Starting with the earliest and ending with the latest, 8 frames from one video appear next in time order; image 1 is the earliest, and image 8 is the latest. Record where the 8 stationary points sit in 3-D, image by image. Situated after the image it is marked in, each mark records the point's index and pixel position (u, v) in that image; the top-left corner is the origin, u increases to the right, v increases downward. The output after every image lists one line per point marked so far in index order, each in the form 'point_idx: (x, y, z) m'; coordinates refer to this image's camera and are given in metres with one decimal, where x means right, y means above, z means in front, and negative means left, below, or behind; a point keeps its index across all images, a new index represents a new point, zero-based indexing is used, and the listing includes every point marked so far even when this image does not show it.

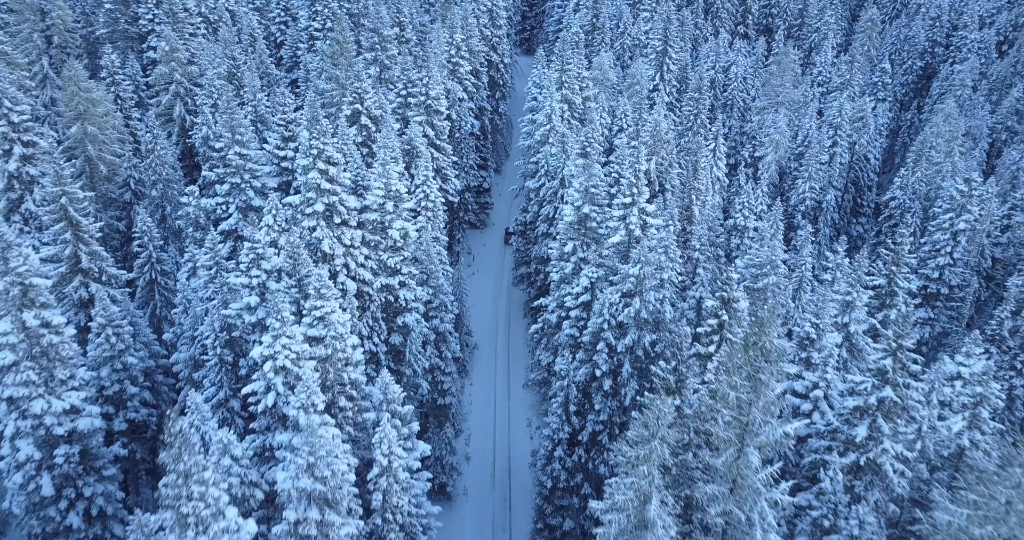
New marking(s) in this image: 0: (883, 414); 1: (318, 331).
0: (+8.2, -3.1, +15.8) m
1: (-4.7, -1.5, +17.5) m
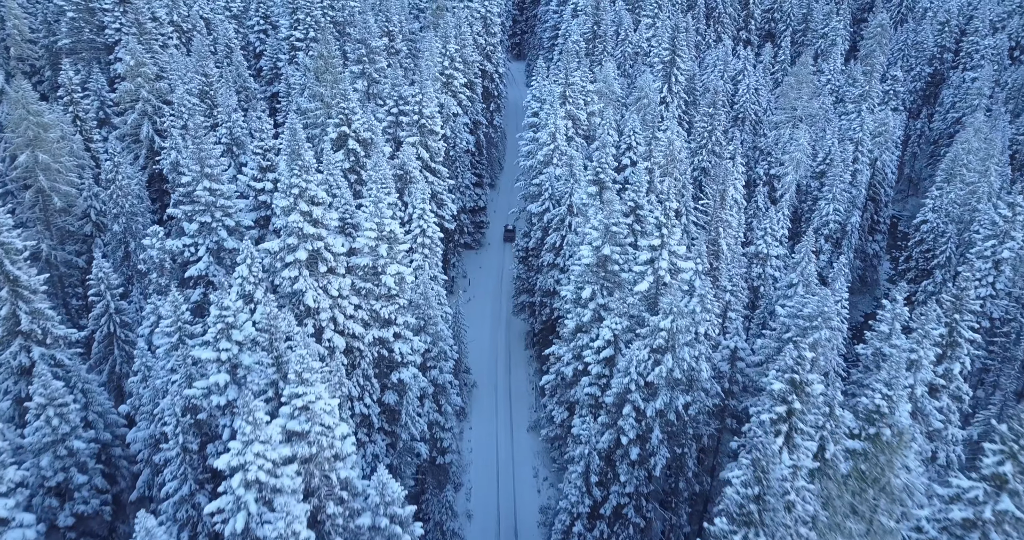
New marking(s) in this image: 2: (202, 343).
0: (+8.7, -4.6, +12.8) m
1: (-4.2, -3.1, +14.3) m
2: (-7.2, -1.7, +16.7) m
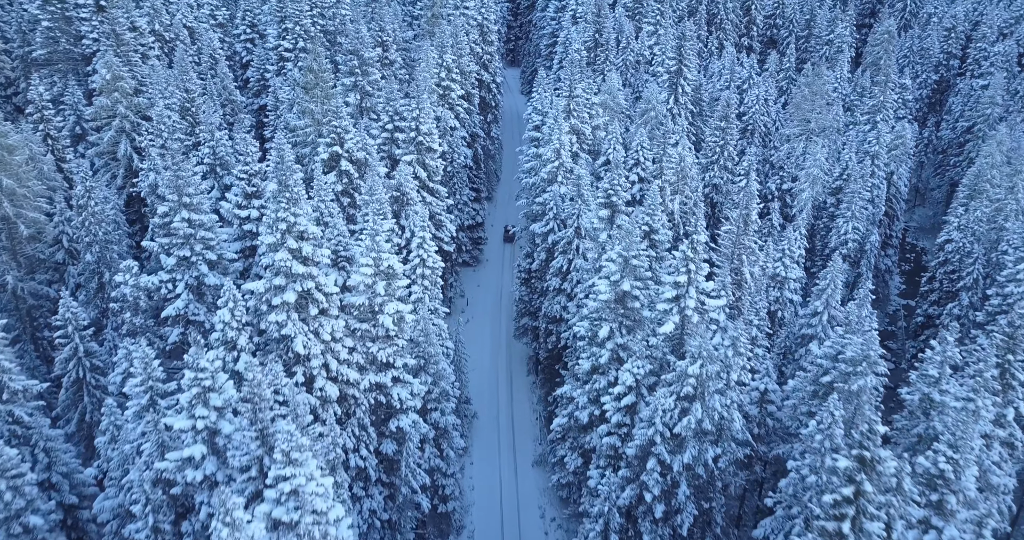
0: (+9.1, -5.6, +10.9) m
1: (-3.8, -4.2, +12.2) m
2: (-6.9, -2.8, +14.6) m
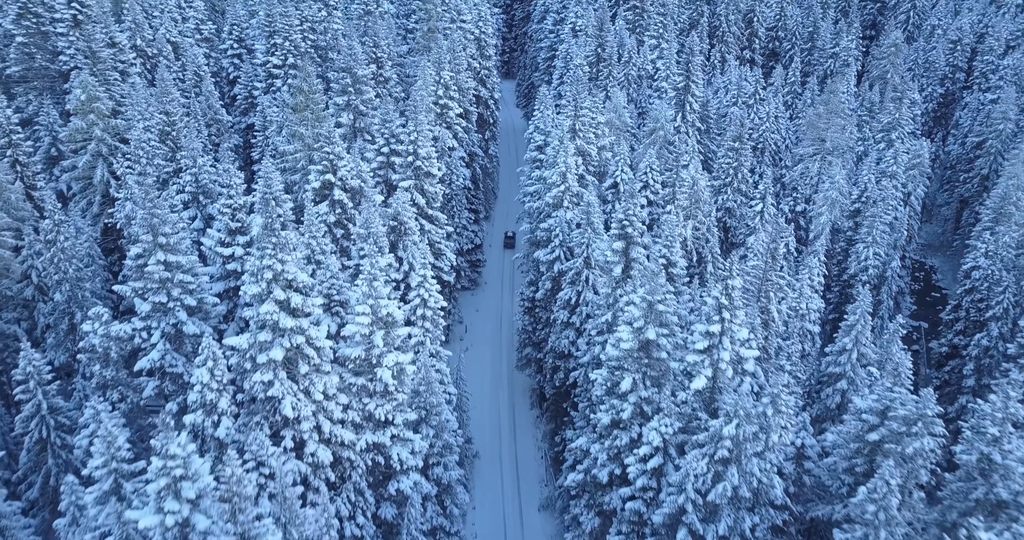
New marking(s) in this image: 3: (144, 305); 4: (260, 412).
0: (+9.6, -6.7, +9.0) m
1: (-3.4, -5.3, +10.2) m
2: (-6.5, -4.0, +12.6) m
3: (-9.7, -0.9, +18.8) m
4: (-5.7, -3.2, +16.3) m
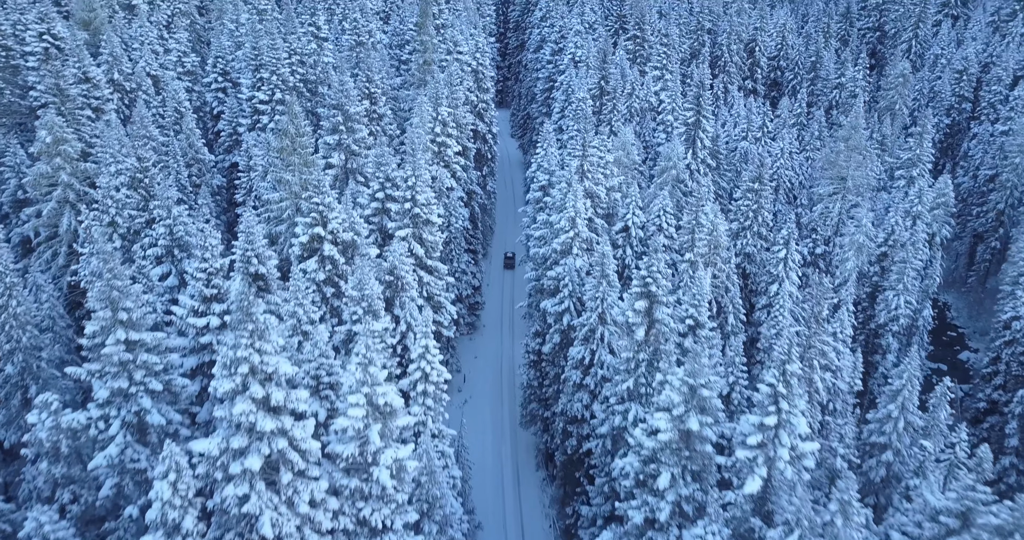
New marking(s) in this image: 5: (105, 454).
0: (+10.2, -8.0, +6.4) m
1: (-2.8, -6.8, +7.4) m
2: (-6.0, -5.6, +9.8) m
3: (-9.3, -2.7, +16.1) m
4: (-5.3, -4.9, +13.6) m
5: (-8.9, -4.0, +15.7) m
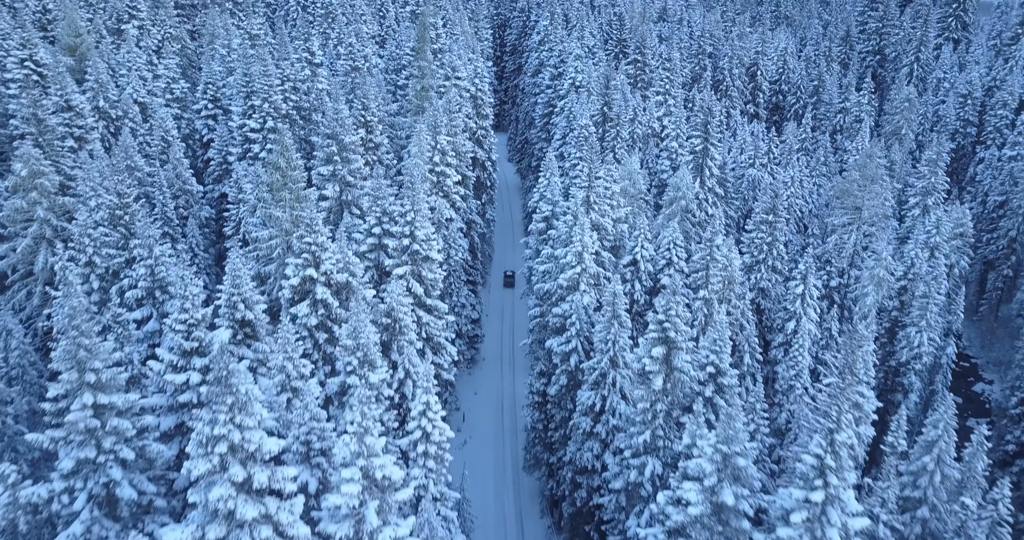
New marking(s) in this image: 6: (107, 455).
0: (+10.5, -8.8, +4.7) m
1: (-2.5, -7.6, +5.7) m
2: (-5.6, -6.5, +8.1) m
3: (-9.0, -3.9, +14.4) m
4: (-5.0, -6.0, +11.8) m
5: (-8.6, -5.2, +13.9) m
6: (-8.4, -3.8, +14.8) m
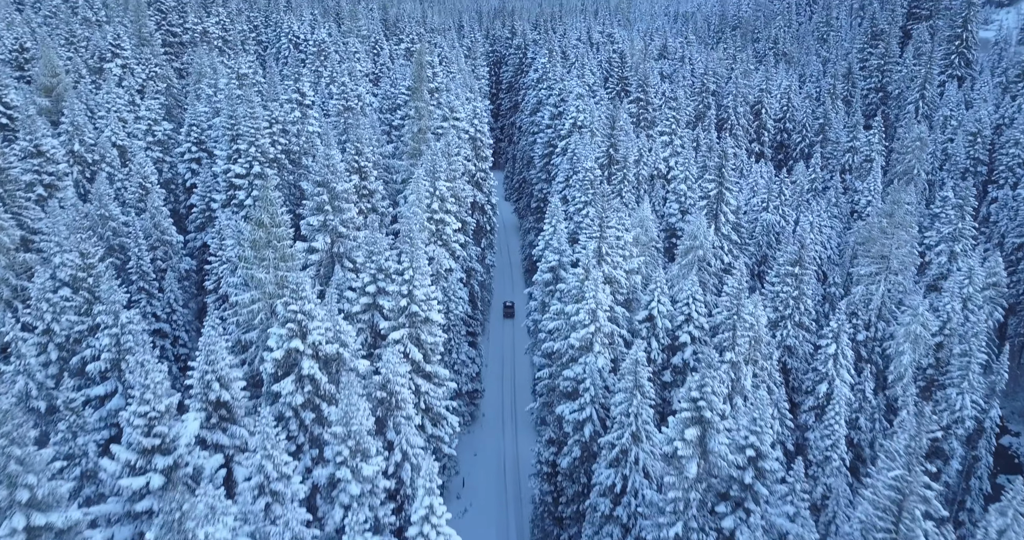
0: (+11.0, -9.9, +2.0) m
1: (-2.0, -8.8, +2.9) m
2: (-5.2, -7.8, +5.3) m
3: (-8.6, -5.4, +11.7) m
4: (-4.5, -7.4, +9.1) m
5: (-8.2, -6.7, +11.2) m
6: (-8.0, -5.4, +12.1) m
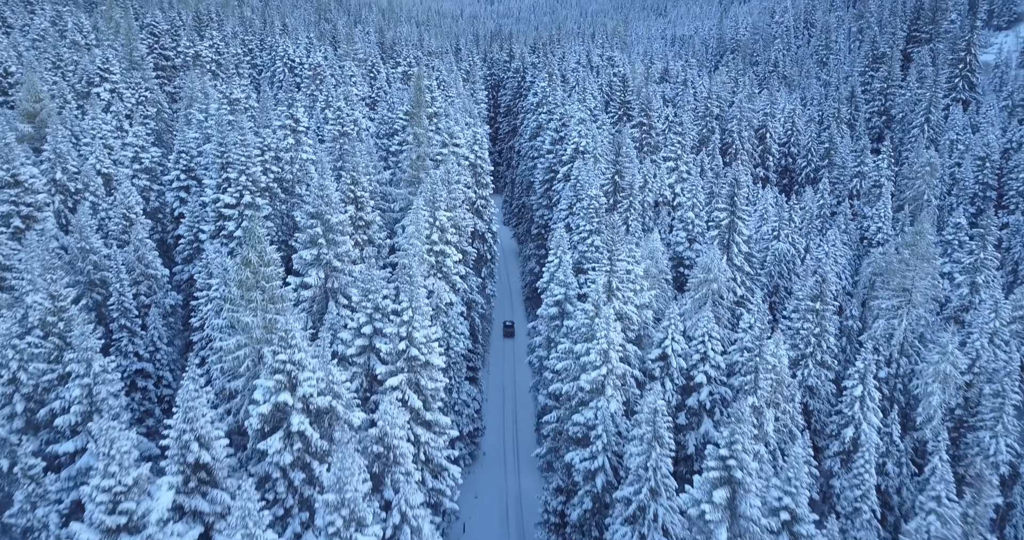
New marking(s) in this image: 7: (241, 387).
0: (+11.4, -10.4, +0.2) m
1: (-1.7, -9.4, +1.0) m
2: (-4.8, -8.4, +3.5) m
3: (-8.3, -6.3, +9.9) m
4: (-4.2, -8.2, +7.3) m
5: (-7.9, -7.5, +9.4) m
6: (-7.7, -6.3, +10.4) m
7: (-7.0, -3.0, +18.5) m
